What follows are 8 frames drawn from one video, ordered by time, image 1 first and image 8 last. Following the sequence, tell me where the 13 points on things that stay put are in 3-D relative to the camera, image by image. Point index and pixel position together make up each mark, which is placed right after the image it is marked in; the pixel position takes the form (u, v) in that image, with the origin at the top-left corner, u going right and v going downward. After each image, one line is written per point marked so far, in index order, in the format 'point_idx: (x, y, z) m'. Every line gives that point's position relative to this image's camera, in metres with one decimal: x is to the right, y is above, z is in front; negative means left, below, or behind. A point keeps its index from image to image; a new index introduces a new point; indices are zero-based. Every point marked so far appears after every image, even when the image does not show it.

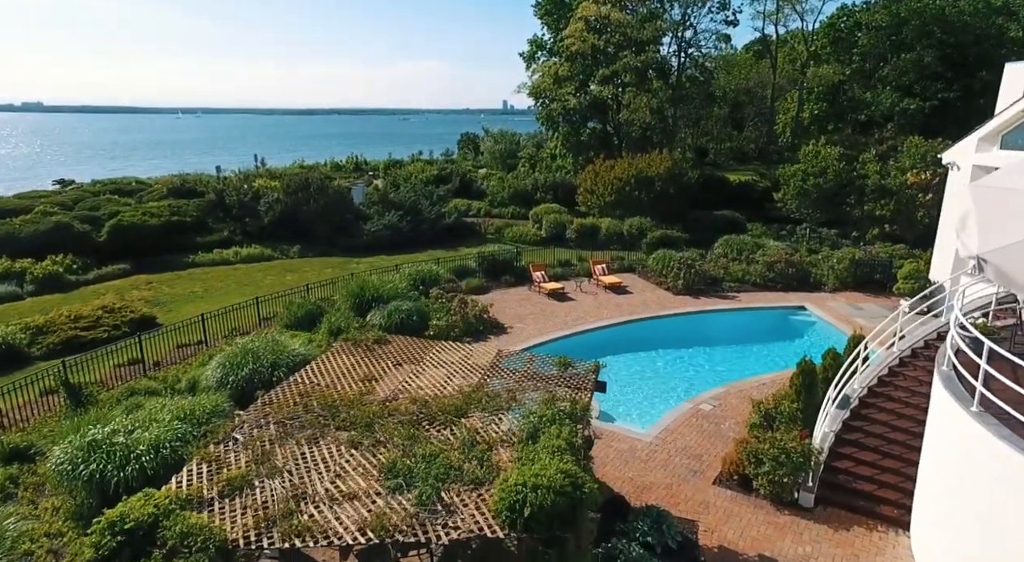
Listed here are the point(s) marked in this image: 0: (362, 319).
0: (-4.6, -1.2, +19.1) m
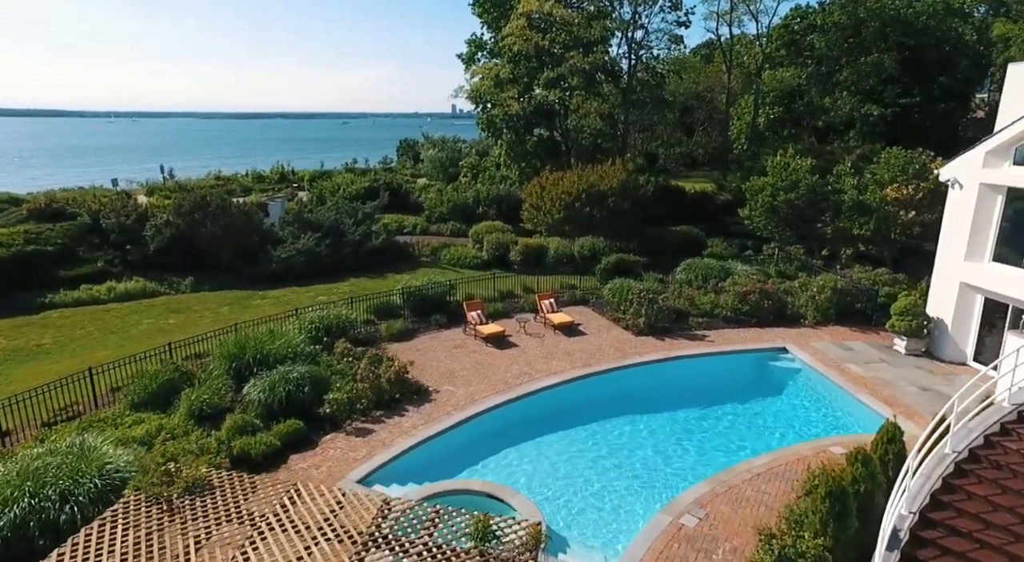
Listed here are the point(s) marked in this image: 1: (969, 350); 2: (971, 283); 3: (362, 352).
0: (-6.4, -2.6, +14.5) m
1: (+13.6, -2.0, +19.0) m
2: (+13.2, 0.0, +18.5) m
3: (-4.2, -1.9, +17.4) m
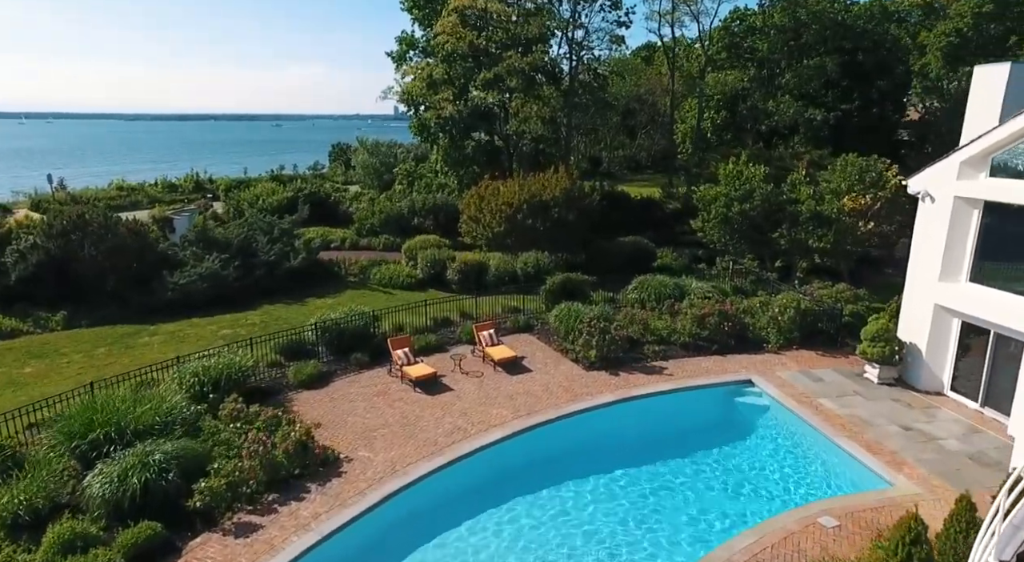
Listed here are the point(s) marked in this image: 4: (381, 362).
0: (-7.7, -3.7, +11.1) m
1: (+11.8, -2.6, +17.3) m
2: (+11.4, -0.6, +16.8) m
3: (-5.8, -2.9, +14.2) m
4: (-4.1, -2.5, +19.5) m
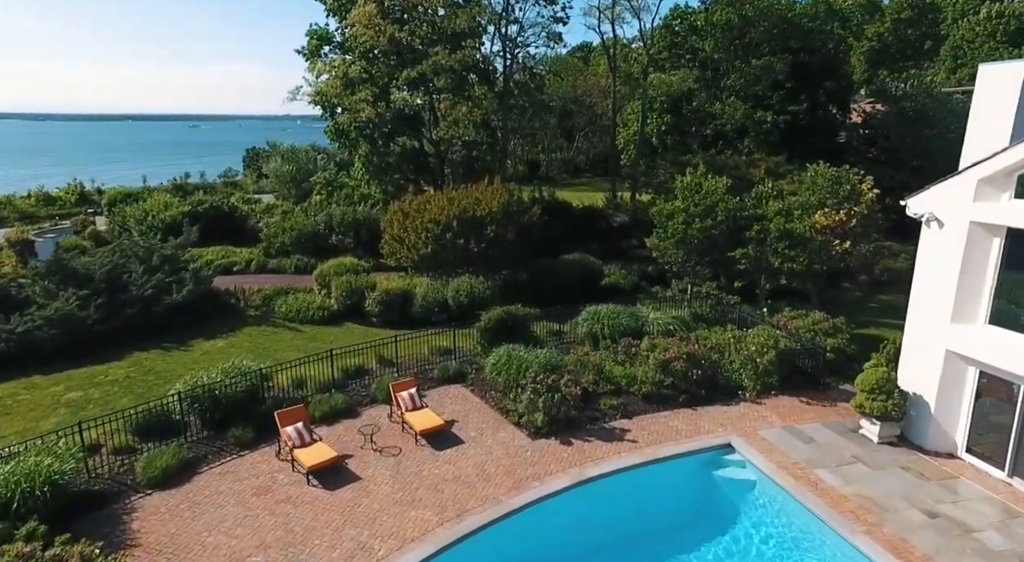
0: (-8.7, -5.0, +6.5) m
1: (+10.1, -3.5, +14.5) m
2: (+9.8, -1.5, +14.0) m
3: (-7.0, -4.2, +9.7) m
4: (-5.8, -3.7, +15.2) m
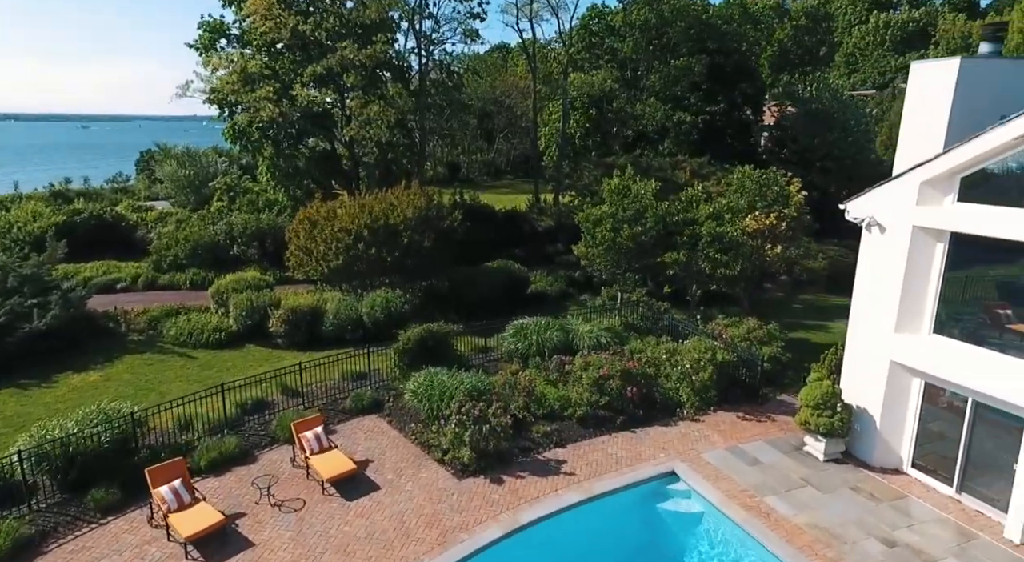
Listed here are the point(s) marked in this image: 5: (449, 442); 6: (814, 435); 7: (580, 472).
0: (-9.2, -5.6, +3.7) m
1: (+8.5, -3.7, +13.9) m
2: (+8.2, -1.7, +13.3) m
3: (-8.0, -4.8, +7.1) m
4: (-7.4, -4.3, +12.6) m
5: (-1.4, -3.6, +14.1) m
6: (+6.9, -3.5, +14.6) m
7: (+1.5, -4.1, +13.9) m
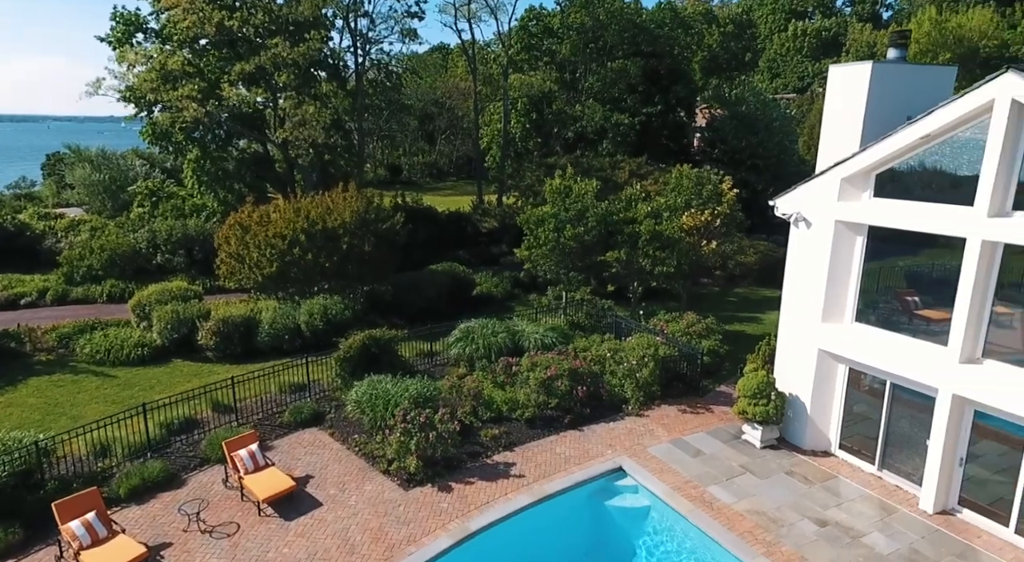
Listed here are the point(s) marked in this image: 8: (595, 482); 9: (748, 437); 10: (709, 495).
0: (-9.3, -5.8, +2.7) m
1: (+7.3, -3.5, +14.4) m
2: (+7.0, -1.6, +13.8) m
3: (-8.4, -5.0, +6.2) m
4: (-8.4, -4.6, +11.8) m
5: (-2.6, -3.7, +13.7) m
6: (+5.7, -3.4, +15.0) m
7: (+0.4, -4.2, +13.7) m
8: (+1.8, -4.4, +13.6) m
9: (+5.7, -3.7, +15.1) m
10: (+4.0, -4.4, +12.9) m
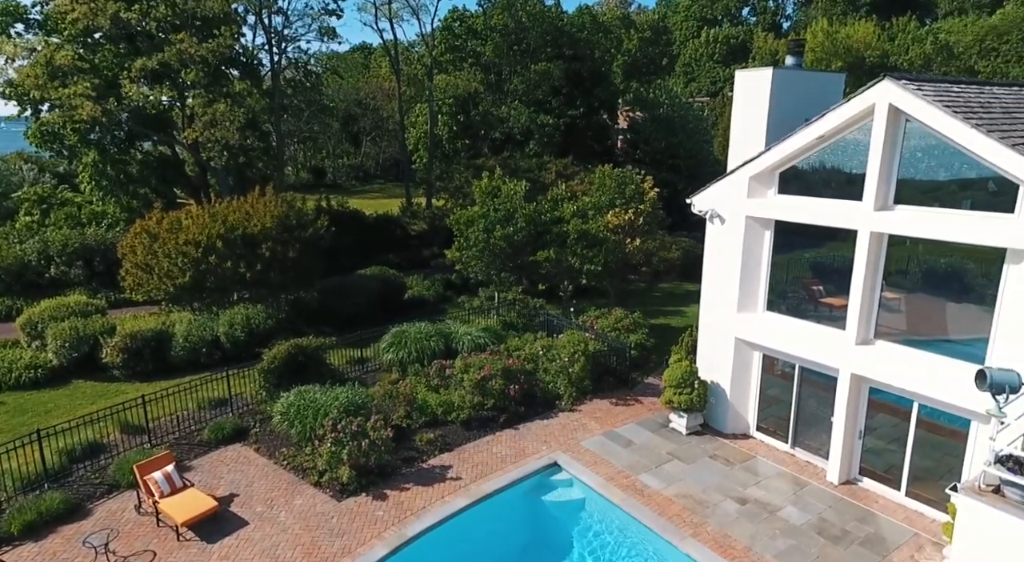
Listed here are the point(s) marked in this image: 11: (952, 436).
0: (-9.4, -6.1, +1.6) m
1: (+5.8, -3.4, +15.1) m
2: (+5.5, -1.4, +14.4) m
3: (-8.9, -5.3, +5.2) m
4: (-9.5, -4.9, +10.7) m
5: (-3.9, -3.8, +13.3) m
6: (+4.1, -3.3, +15.4) m
7: (-1.0, -4.2, +13.6) m
8: (+0.4, -4.3, +13.7) m
9: (+4.1, -3.6, +15.5) m
10: (+2.7, -4.3, +13.2) m
11: (+8.1, -2.8, +11.5) m
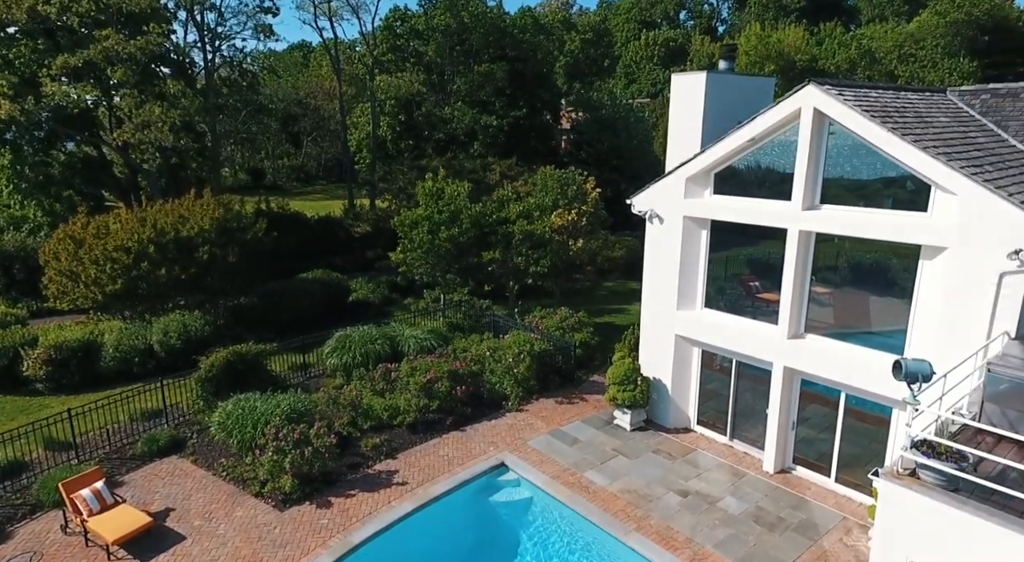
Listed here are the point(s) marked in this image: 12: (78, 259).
0: (-9.5, -6.3, +0.9) m
1: (+4.5, -3.3, +15.6) m
2: (+4.2, -1.4, +14.9) m
3: (-9.3, -5.5, +4.5) m
4: (-10.4, -5.0, +10.0) m
5: (-5.0, -3.9, +13.0) m
6: (+2.8, -3.3, +15.8) m
7: (-2.2, -4.3, +13.6) m
8: (-0.7, -4.4, +13.7) m
9: (+2.8, -3.6, +15.9) m
10: (+1.6, -4.3, +13.4) m
11: (+7.1, -2.8, +12.3) m
12: (-13.1, +0.7, +19.5) m
